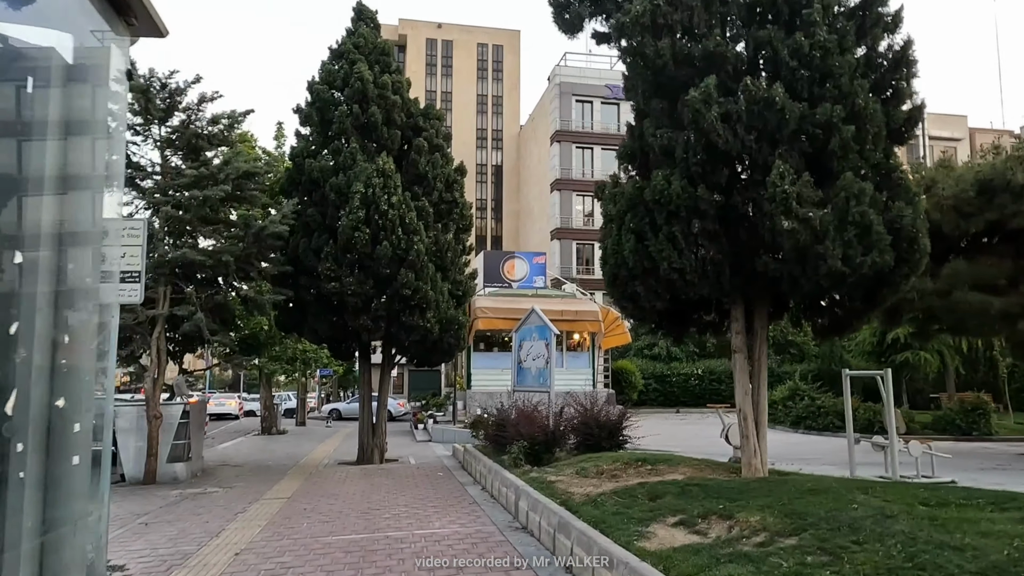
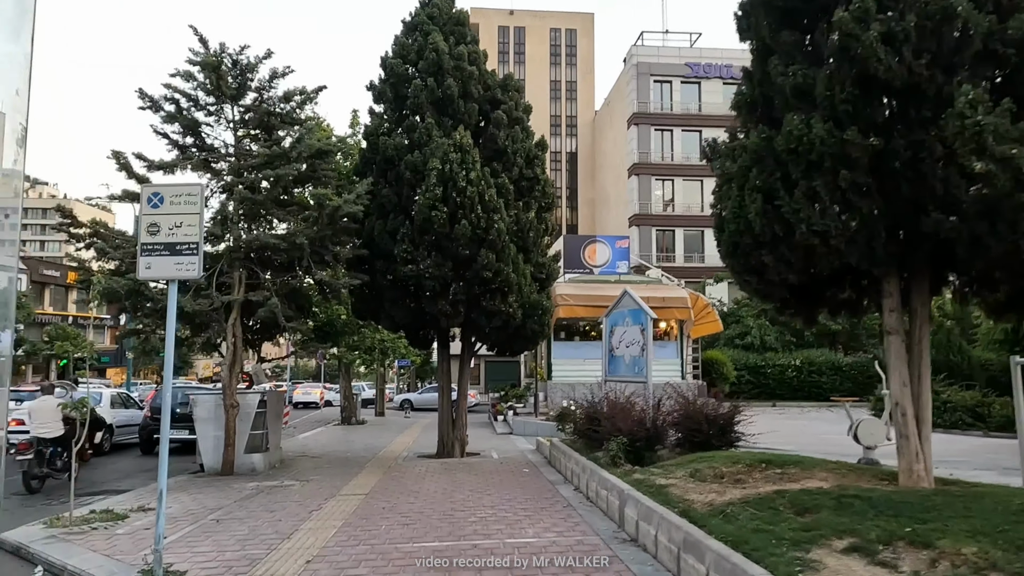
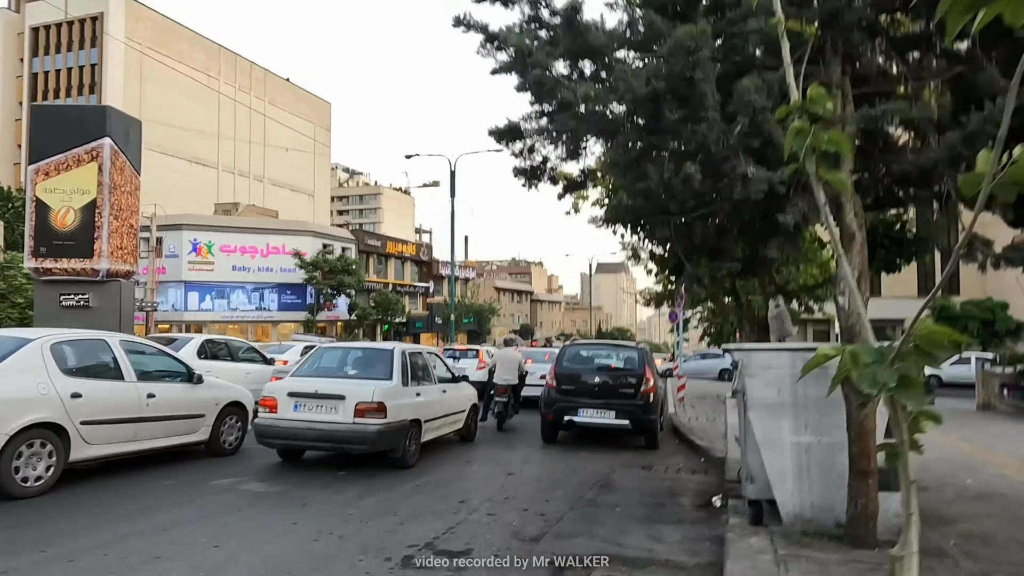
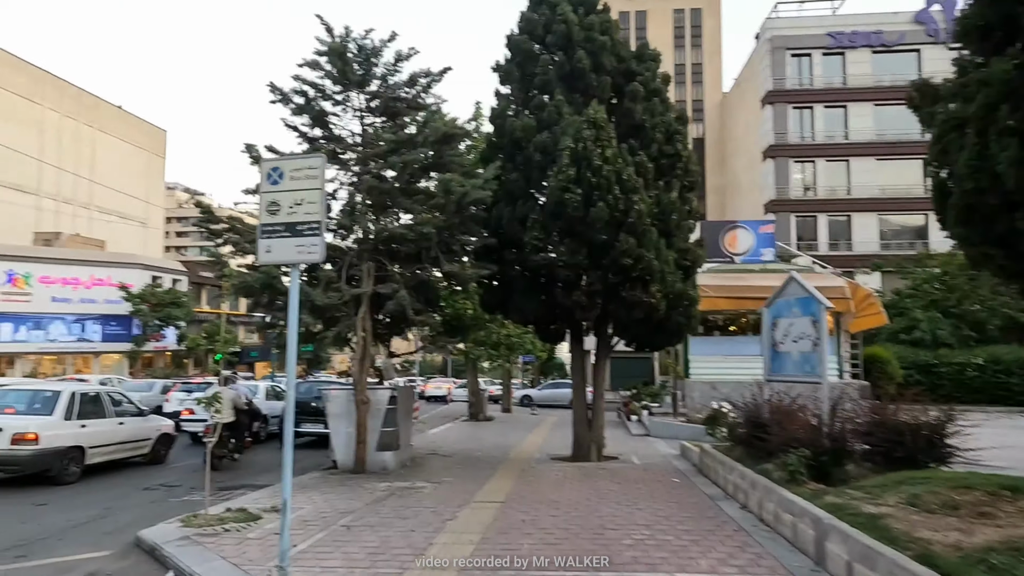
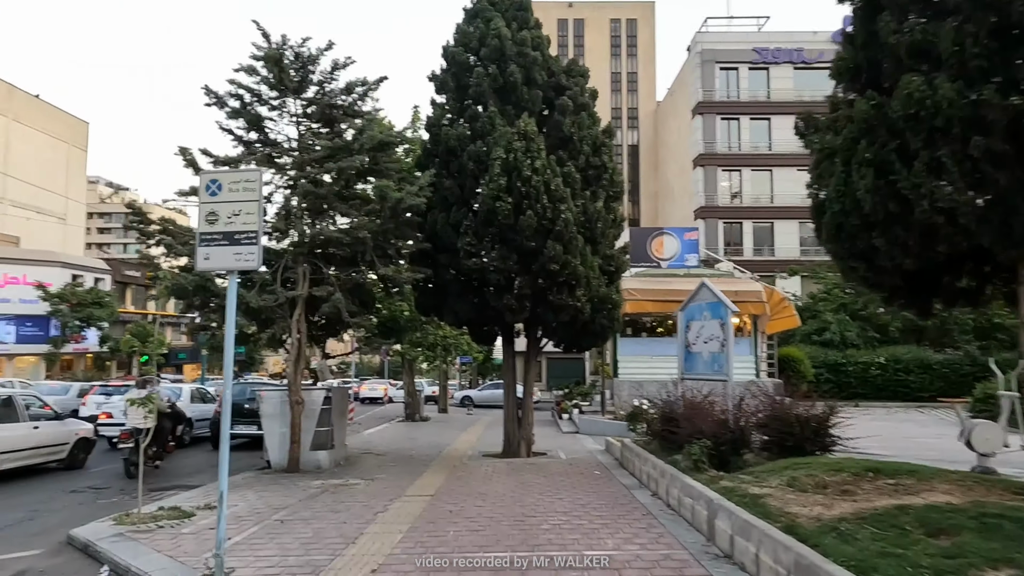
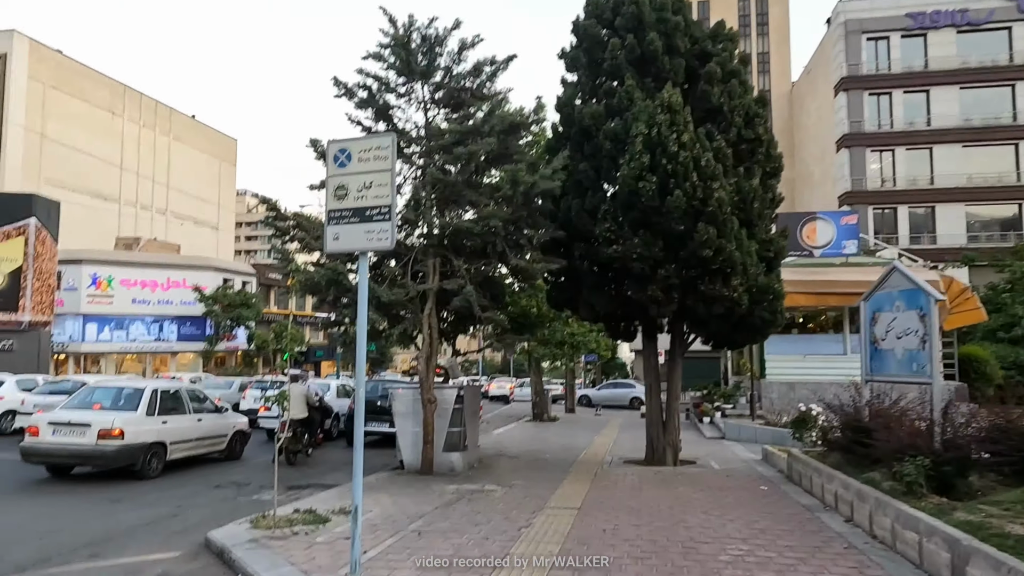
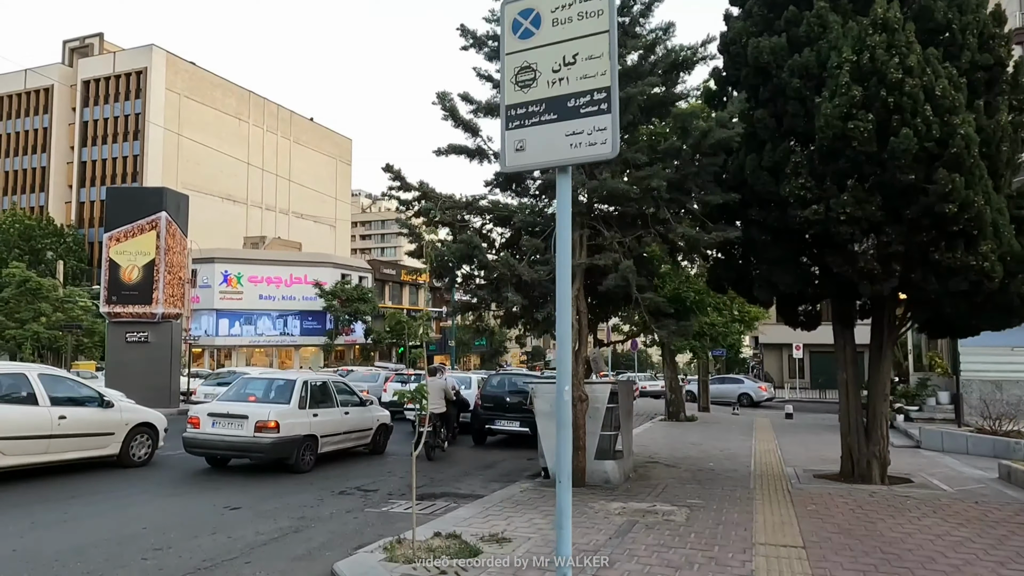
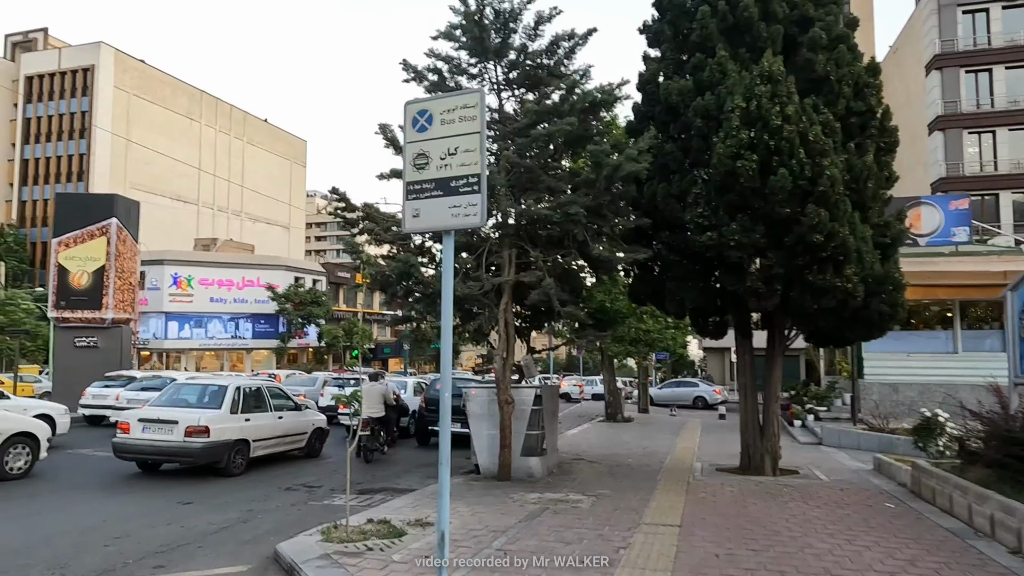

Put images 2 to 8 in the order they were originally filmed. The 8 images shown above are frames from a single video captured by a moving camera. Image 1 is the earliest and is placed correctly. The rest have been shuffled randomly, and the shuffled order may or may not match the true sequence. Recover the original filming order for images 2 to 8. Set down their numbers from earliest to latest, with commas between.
2, 5, 4, 6, 8, 7, 3
